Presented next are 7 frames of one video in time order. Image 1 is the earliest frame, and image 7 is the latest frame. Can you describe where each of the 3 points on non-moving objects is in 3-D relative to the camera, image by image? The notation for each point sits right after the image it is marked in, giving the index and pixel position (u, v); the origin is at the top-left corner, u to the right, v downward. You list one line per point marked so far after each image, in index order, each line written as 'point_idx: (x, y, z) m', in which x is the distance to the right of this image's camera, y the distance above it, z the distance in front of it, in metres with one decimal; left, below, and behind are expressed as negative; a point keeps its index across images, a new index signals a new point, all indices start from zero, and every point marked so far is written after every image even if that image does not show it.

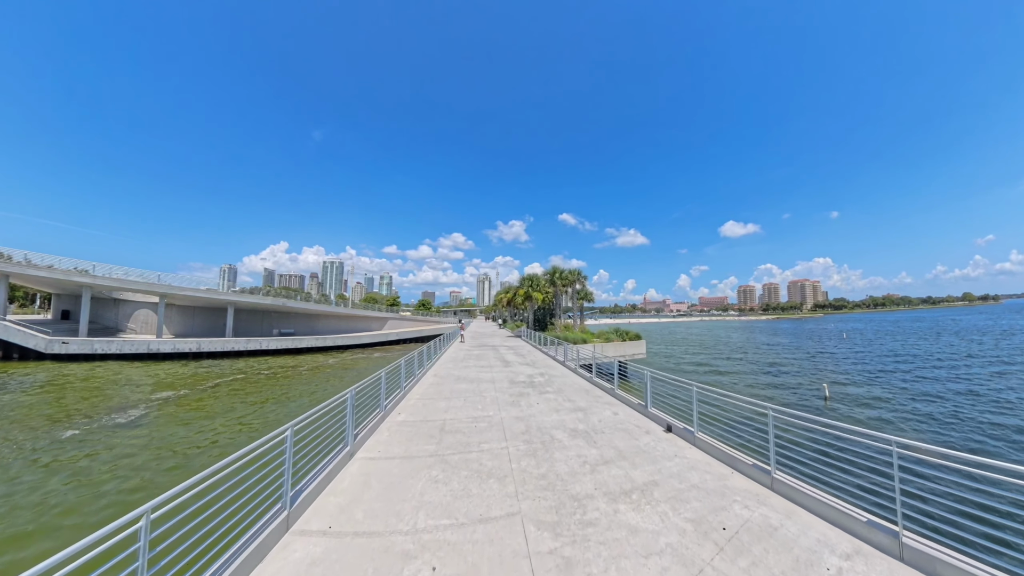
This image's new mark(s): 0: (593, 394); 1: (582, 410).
0: (+1.9, -2.4, +7.8) m
1: (+1.3, -2.2, +6.4) m
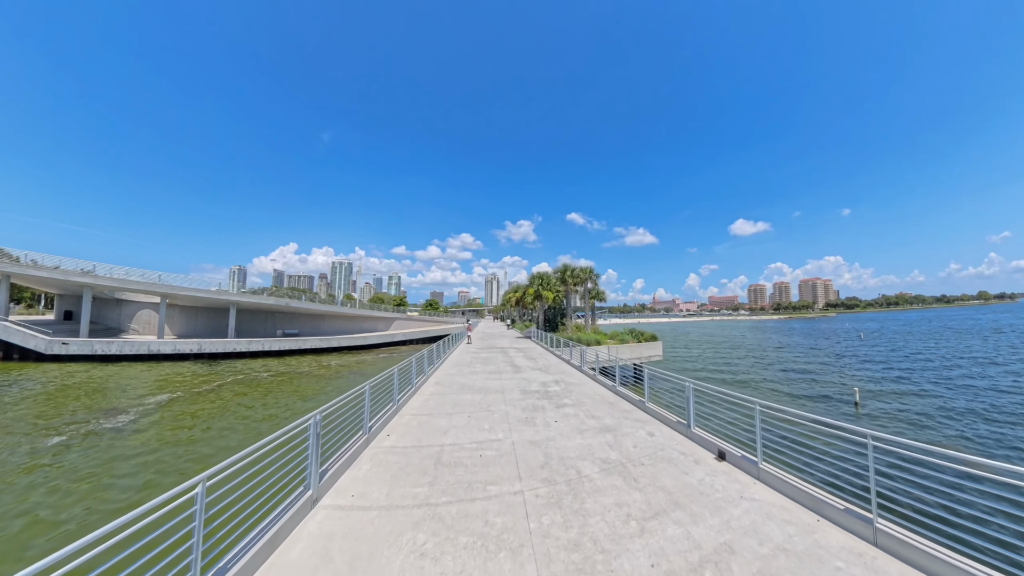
0: (+2.1, -2.3, +6.6) m
1: (+1.5, -2.1, +5.2) m
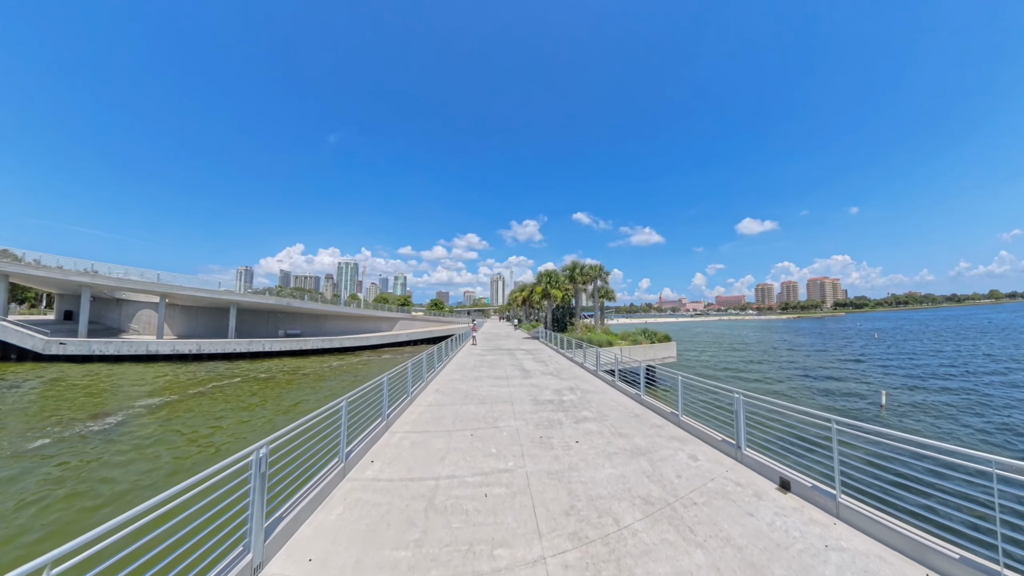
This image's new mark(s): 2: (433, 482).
0: (+2.2, -2.2, +5.7) m
1: (+1.7, -2.0, +4.3) m
2: (-0.7, -1.8, +3.2) m
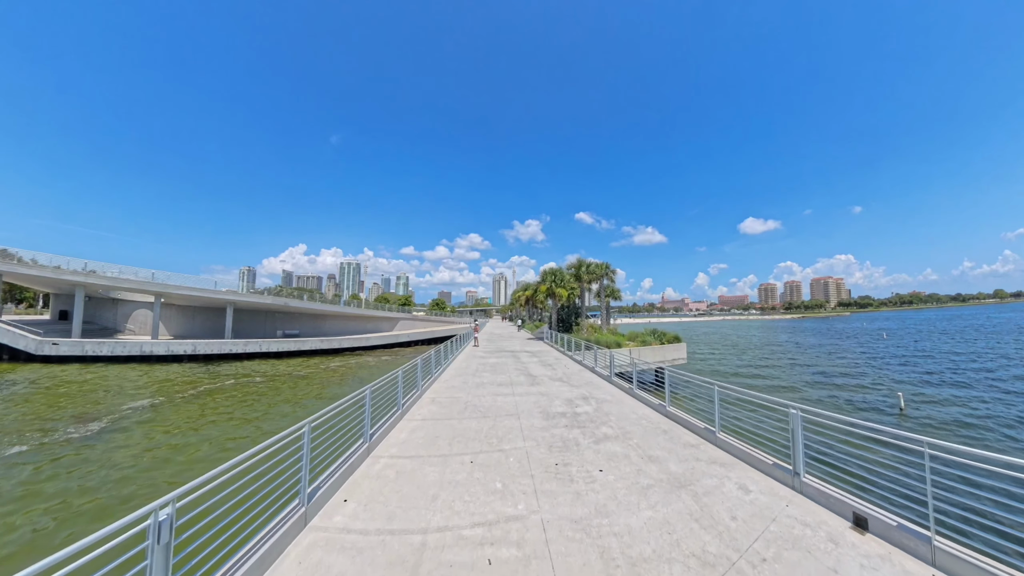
0: (+2.4, -2.1, +4.9) m
1: (+1.8, -2.0, +3.5) m
2: (-0.6, -1.7, +2.4) m
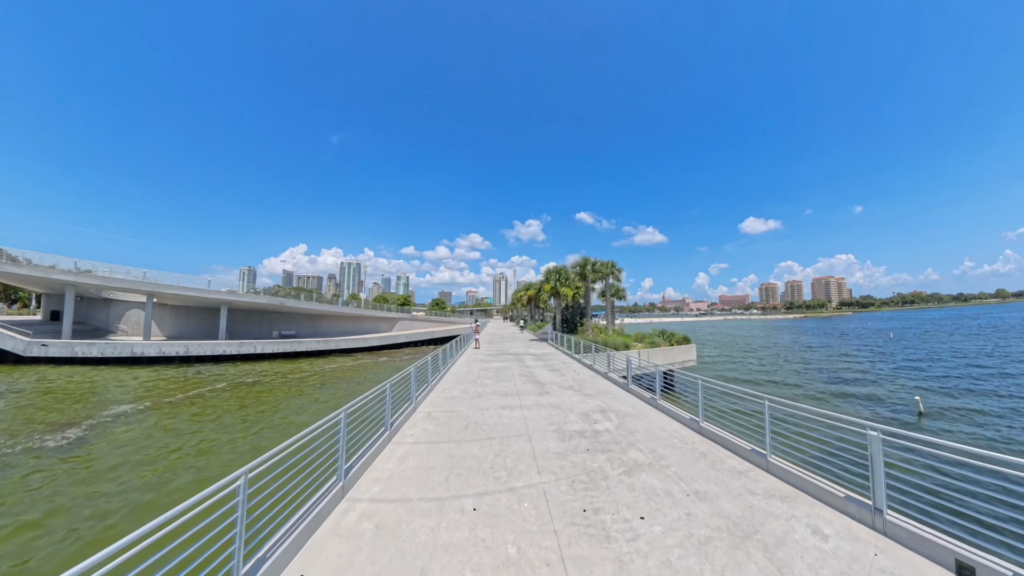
0: (+2.5, -2.0, +4.1) m
1: (+1.9, -1.9, +2.7) m
2: (-0.5, -1.7, +1.7) m
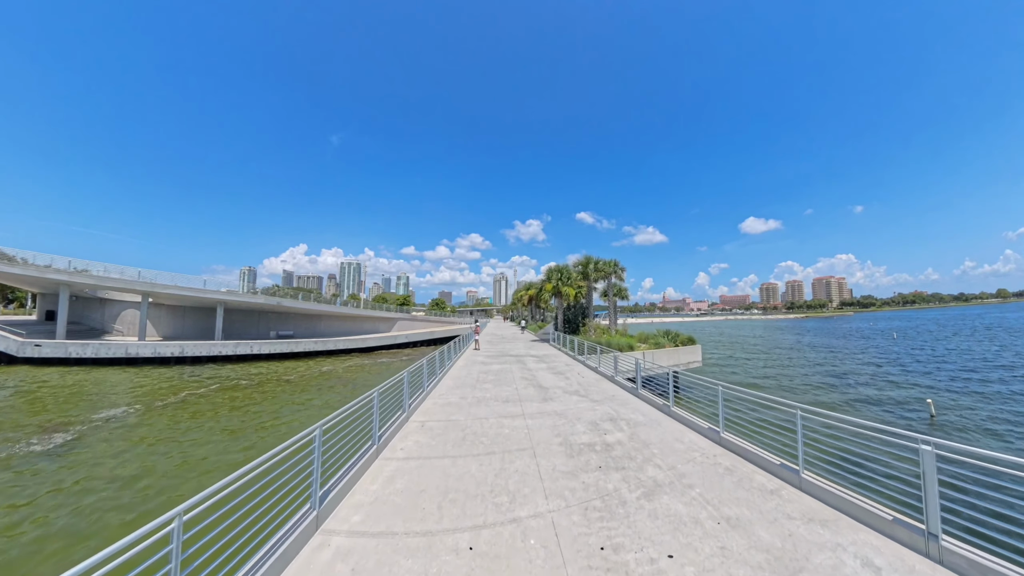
0: (+2.5, -2.0, +3.7) m
1: (+1.9, -1.9, +2.3) m
2: (-0.5, -1.7, +1.2) m
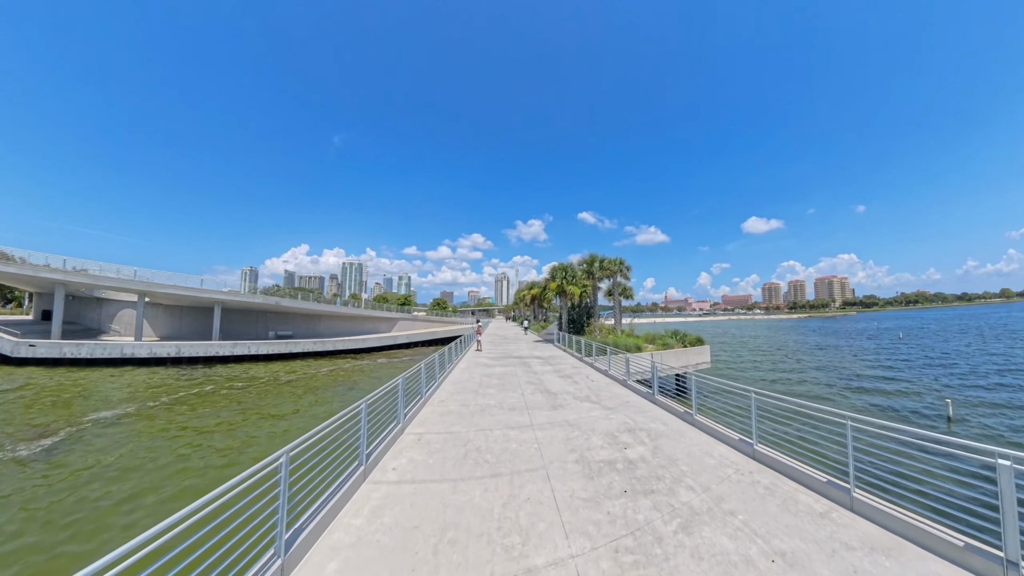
0: (+2.6, -2.0, +3.1) m
1: (+2.0, -1.8, +1.8) m
2: (-0.4, -1.6, +0.7) m
